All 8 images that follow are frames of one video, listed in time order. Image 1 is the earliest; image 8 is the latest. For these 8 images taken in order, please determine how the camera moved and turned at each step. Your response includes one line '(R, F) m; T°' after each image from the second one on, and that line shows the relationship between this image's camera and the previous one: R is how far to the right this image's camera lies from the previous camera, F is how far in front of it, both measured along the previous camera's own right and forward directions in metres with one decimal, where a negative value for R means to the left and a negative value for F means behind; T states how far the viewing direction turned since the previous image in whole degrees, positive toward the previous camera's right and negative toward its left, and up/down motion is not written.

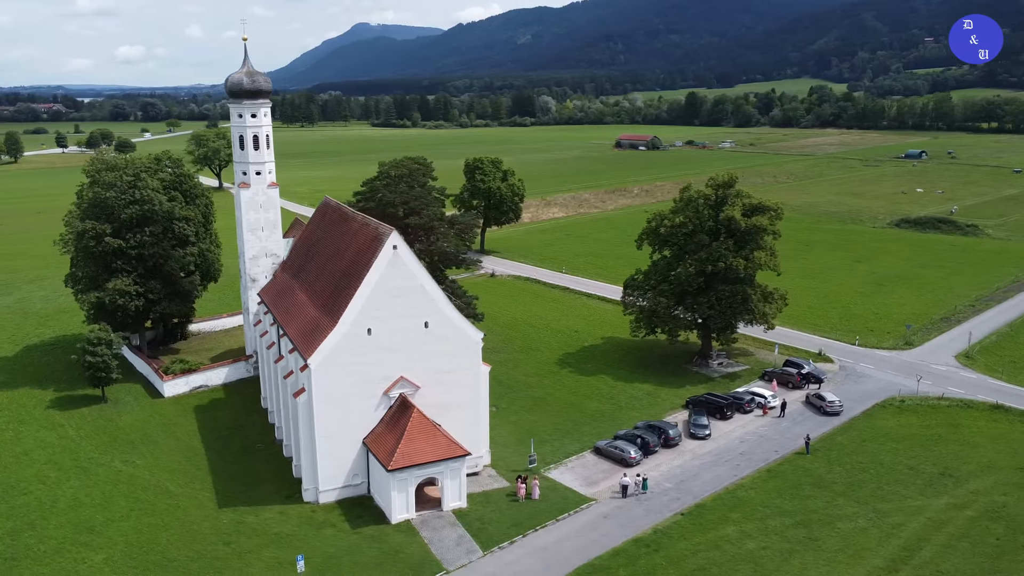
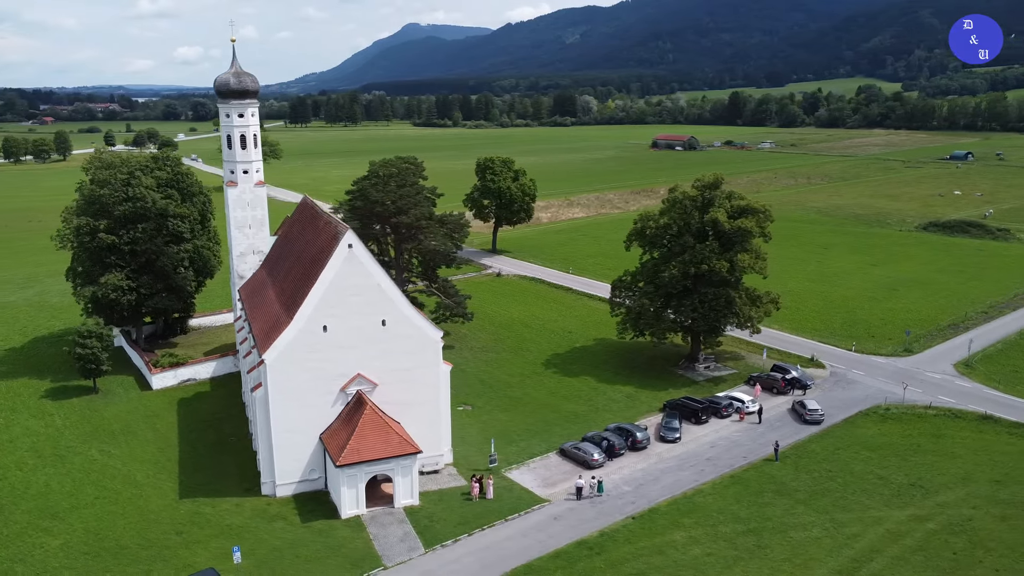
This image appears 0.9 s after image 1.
(+3.6, 0.0) m; -3°
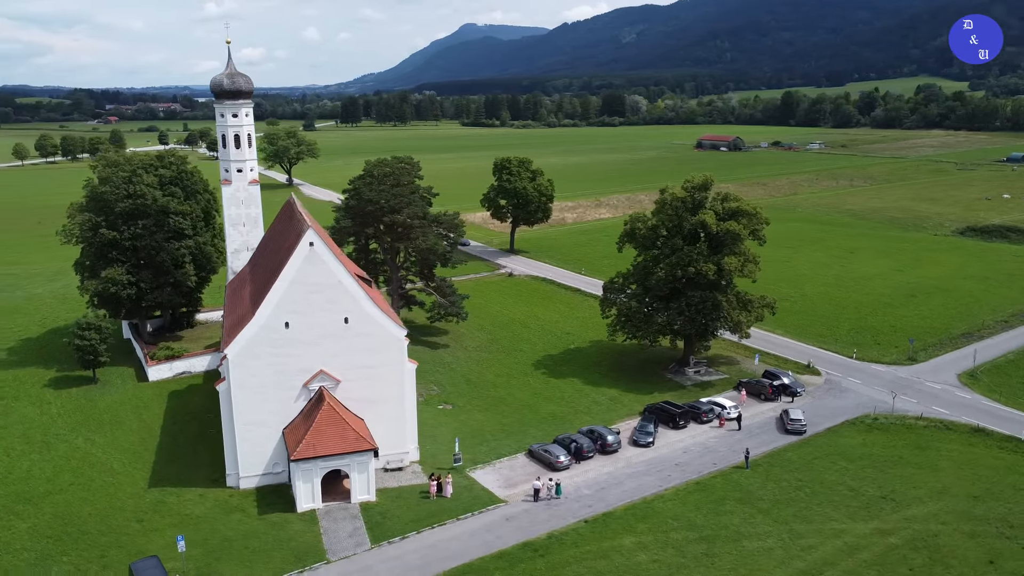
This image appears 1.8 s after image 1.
(+3.7, +0.1) m; -4°
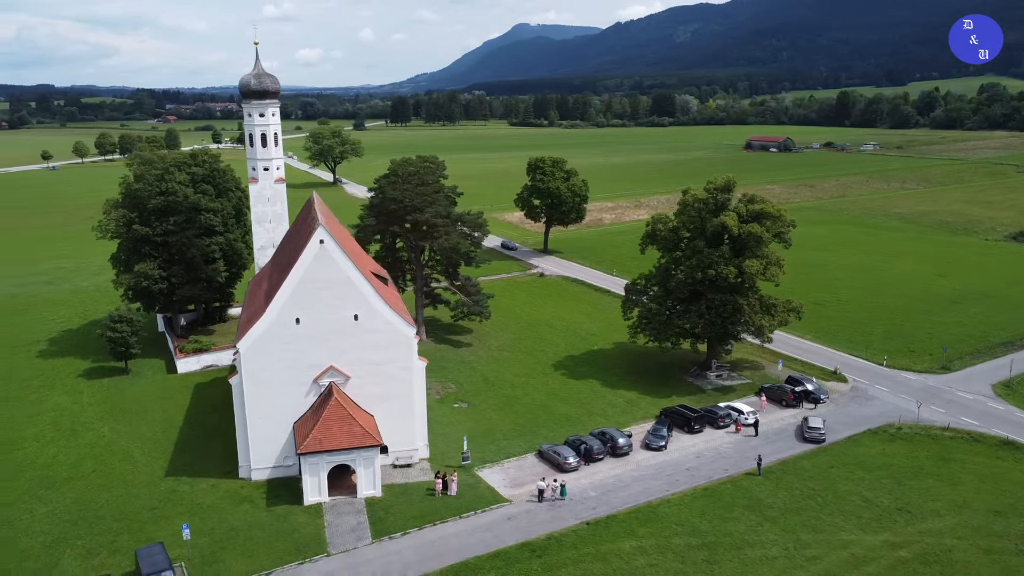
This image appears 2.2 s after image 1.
(+1.7, 0.0) m; -4°
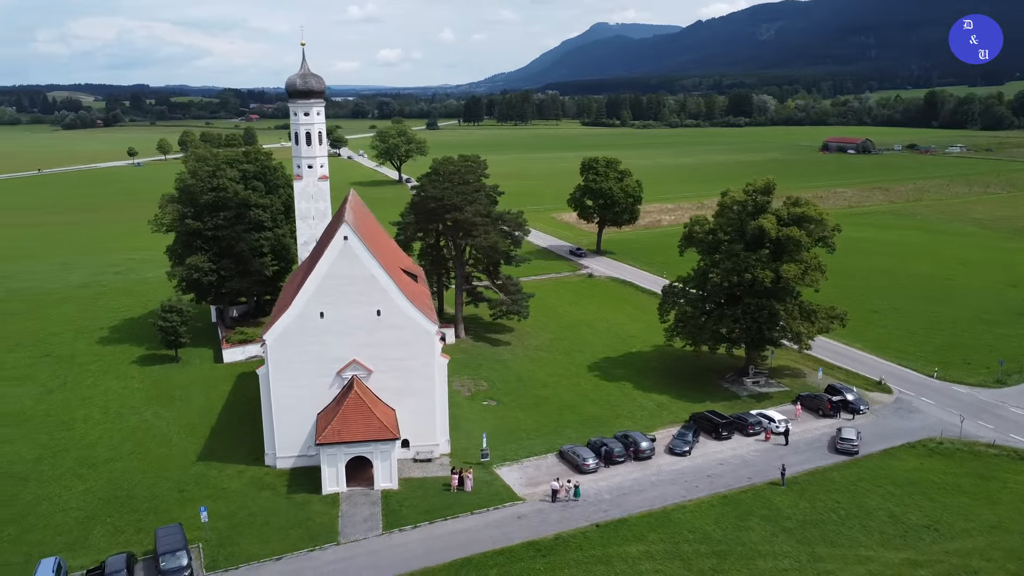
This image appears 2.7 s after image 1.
(+2.2, 0.0) m; -5°
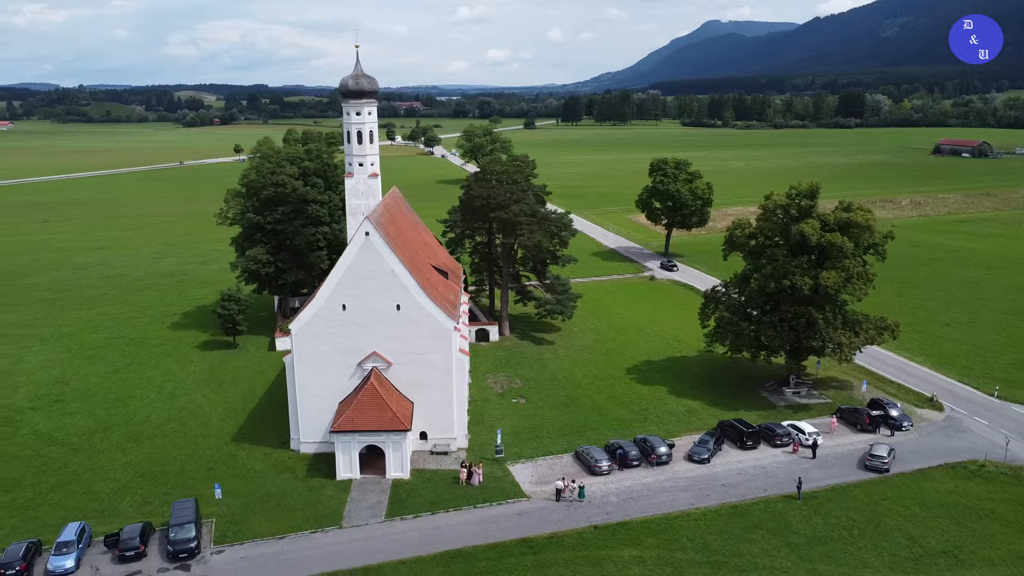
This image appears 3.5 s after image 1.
(+3.6, -0.1) m; -7°
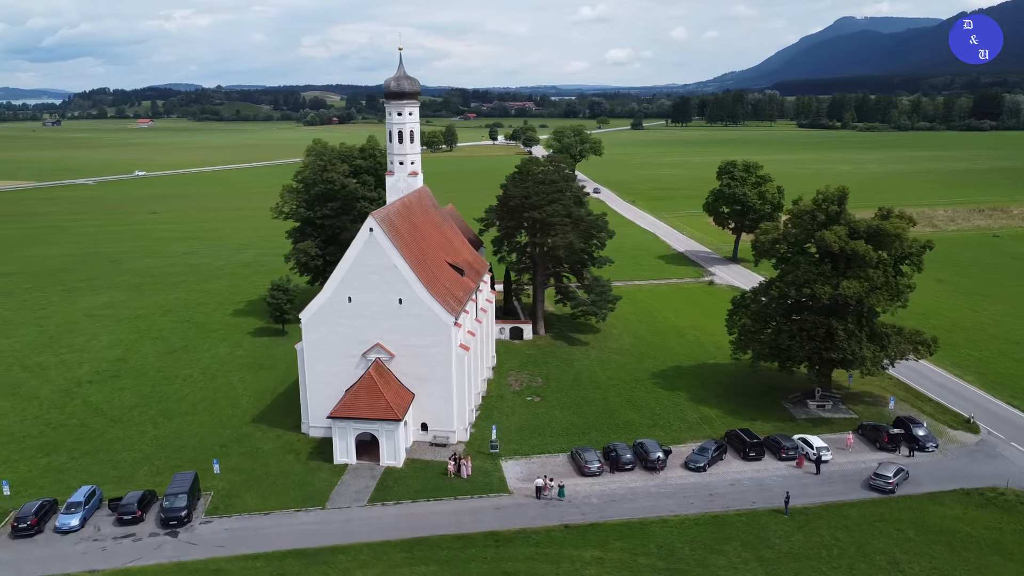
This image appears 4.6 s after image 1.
(+5.0, -0.2) m; -8°
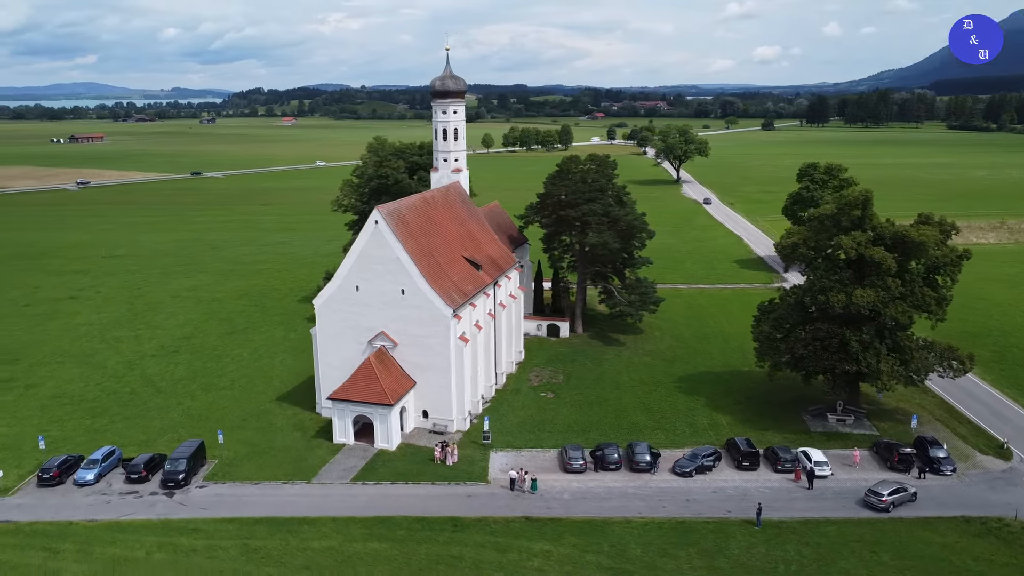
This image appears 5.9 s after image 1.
(+6.1, -0.2) m; -9°
